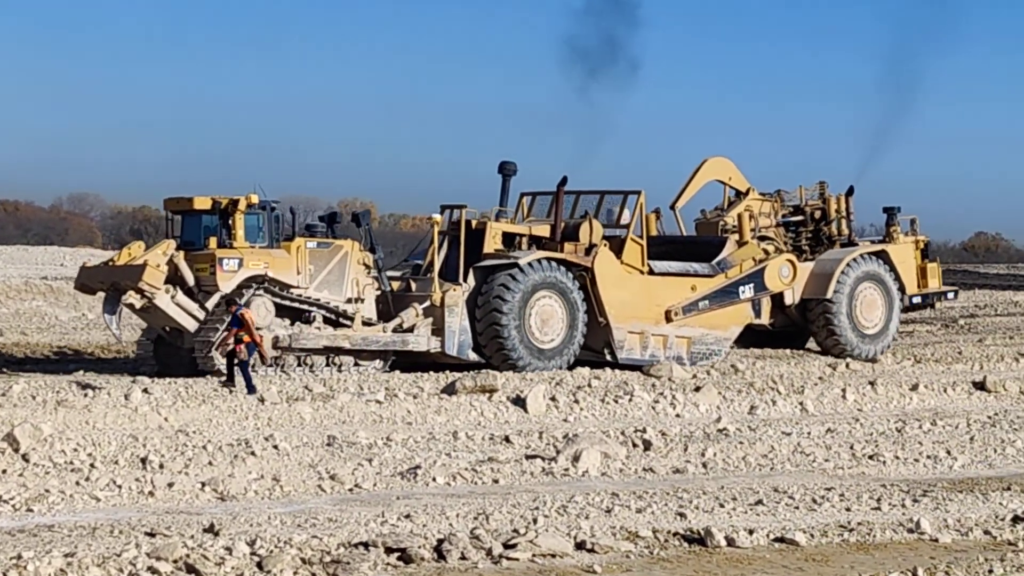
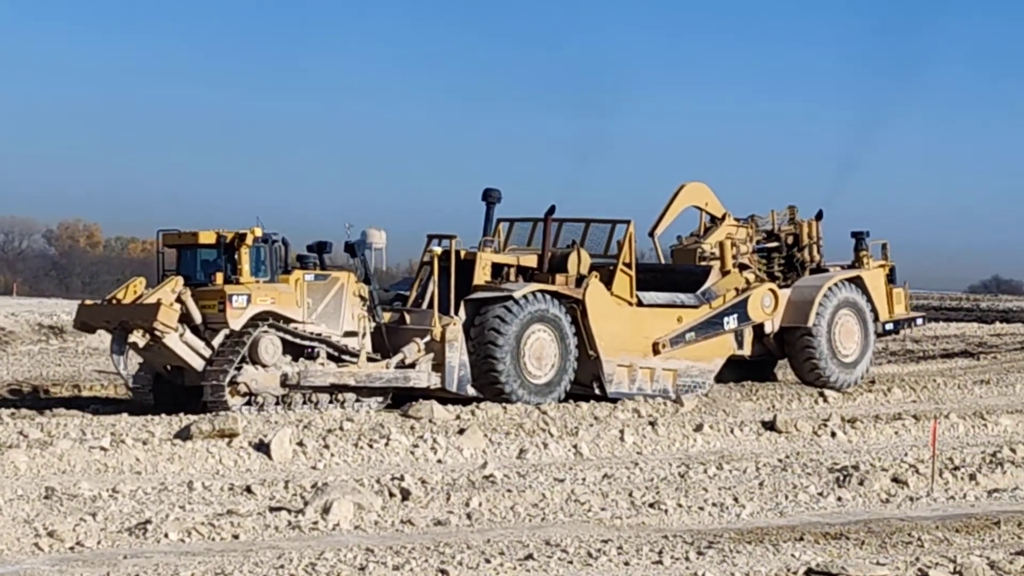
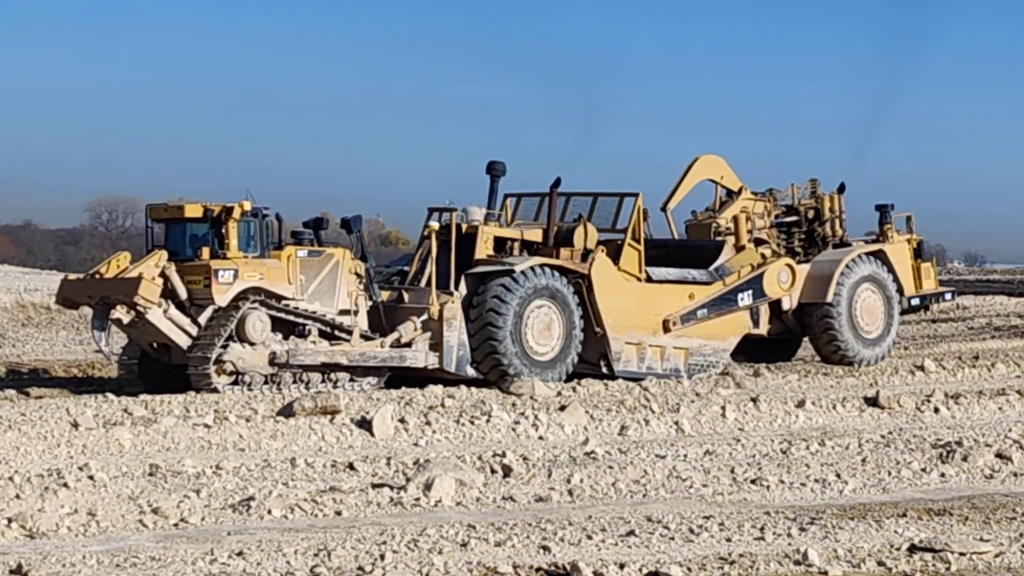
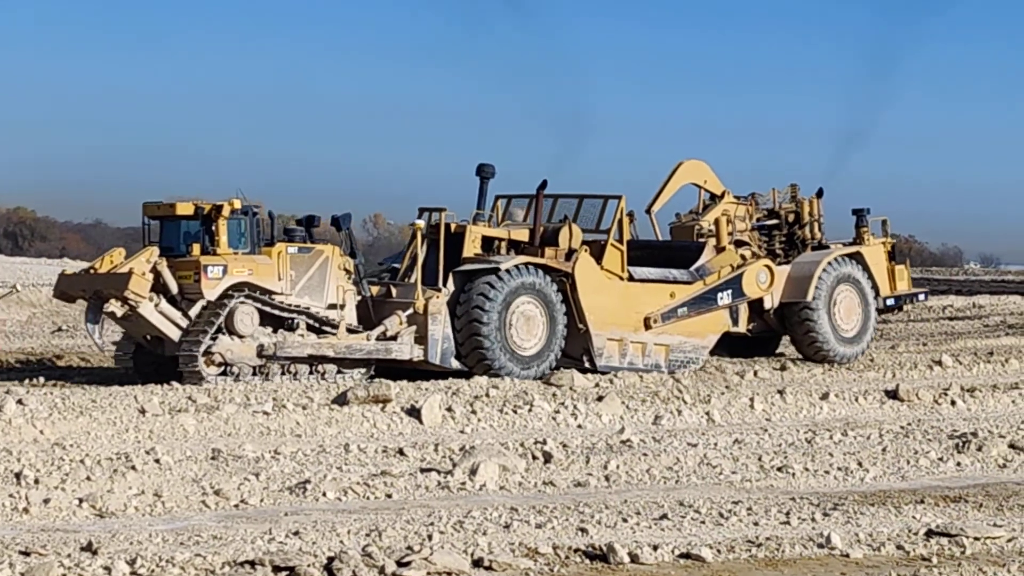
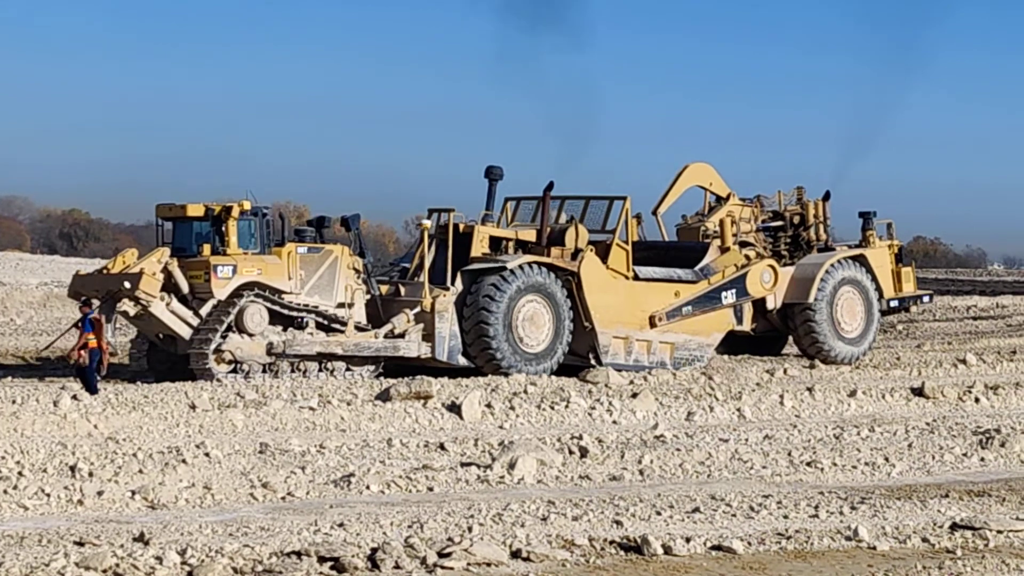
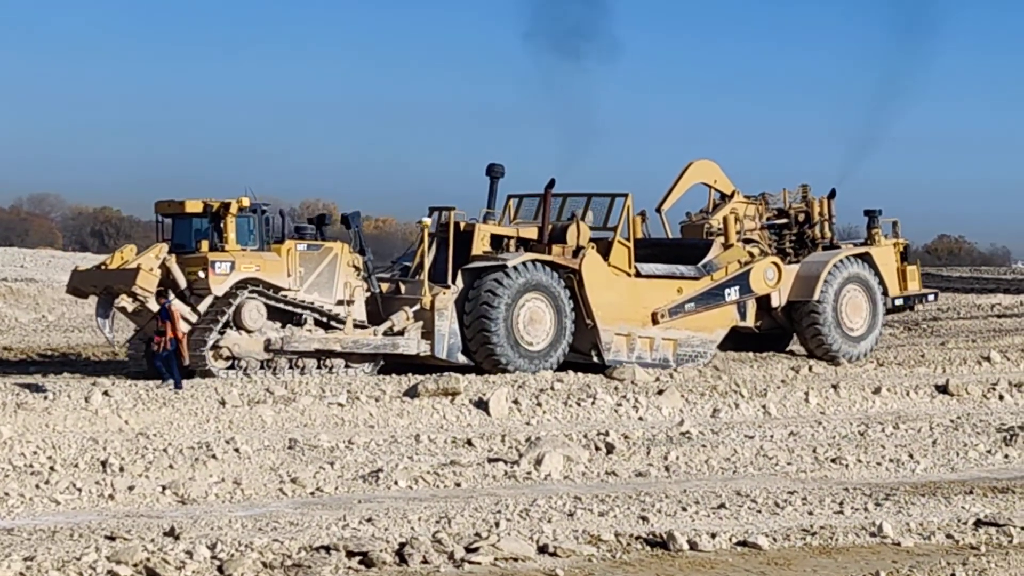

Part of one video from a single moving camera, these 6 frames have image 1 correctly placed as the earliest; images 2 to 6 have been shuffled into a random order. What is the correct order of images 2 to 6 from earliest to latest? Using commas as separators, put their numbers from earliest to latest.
6, 5, 4, 3, 2
